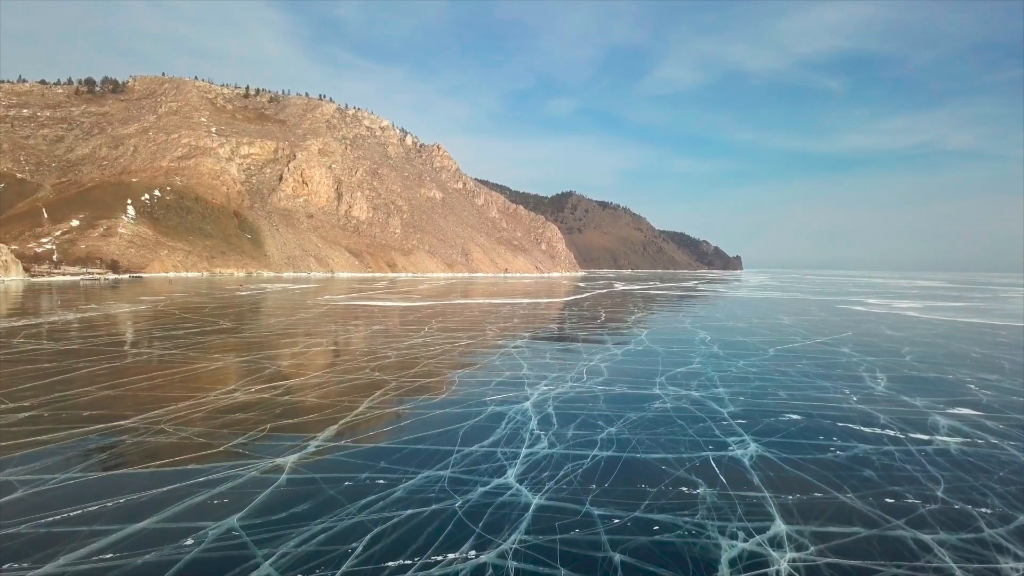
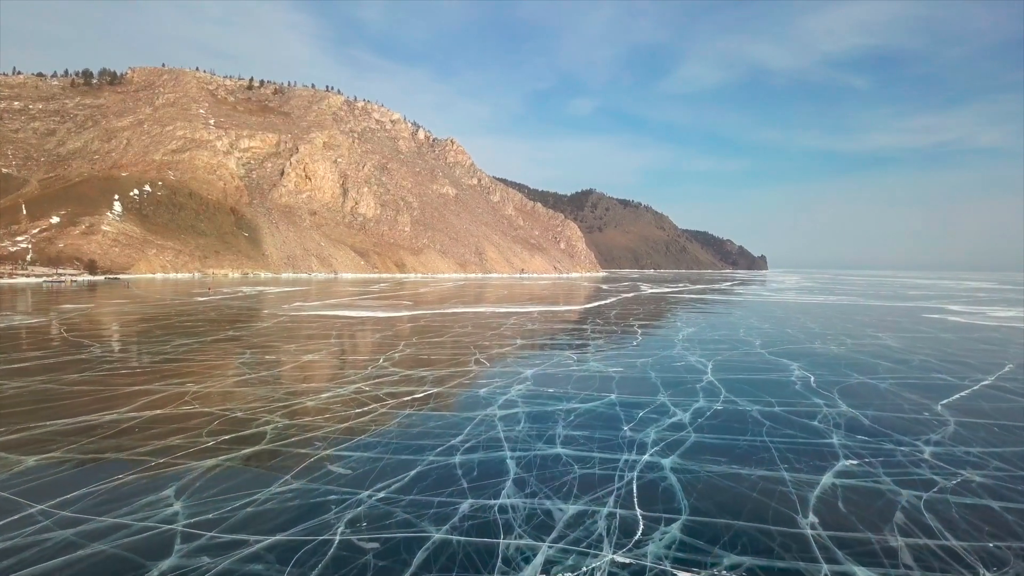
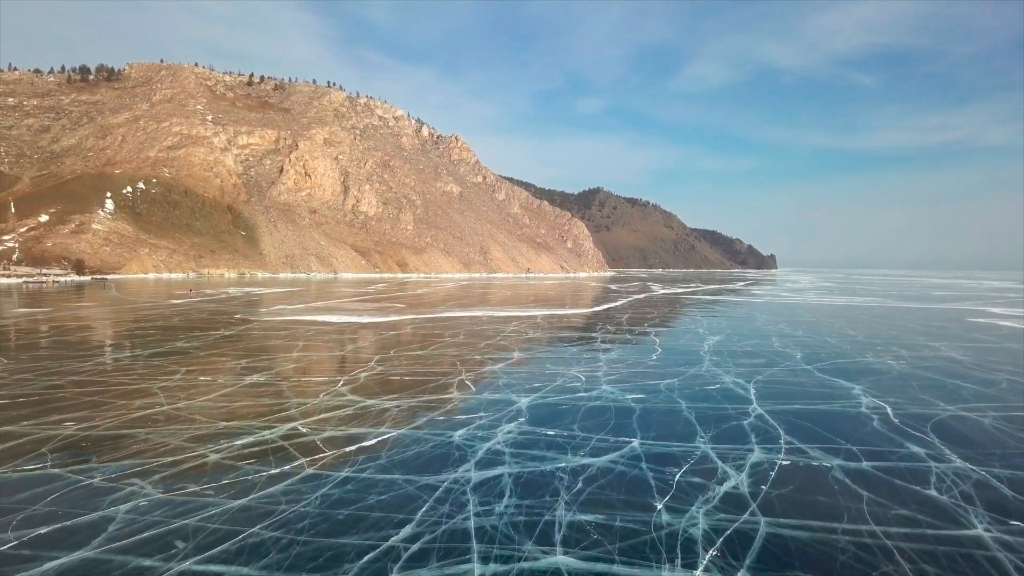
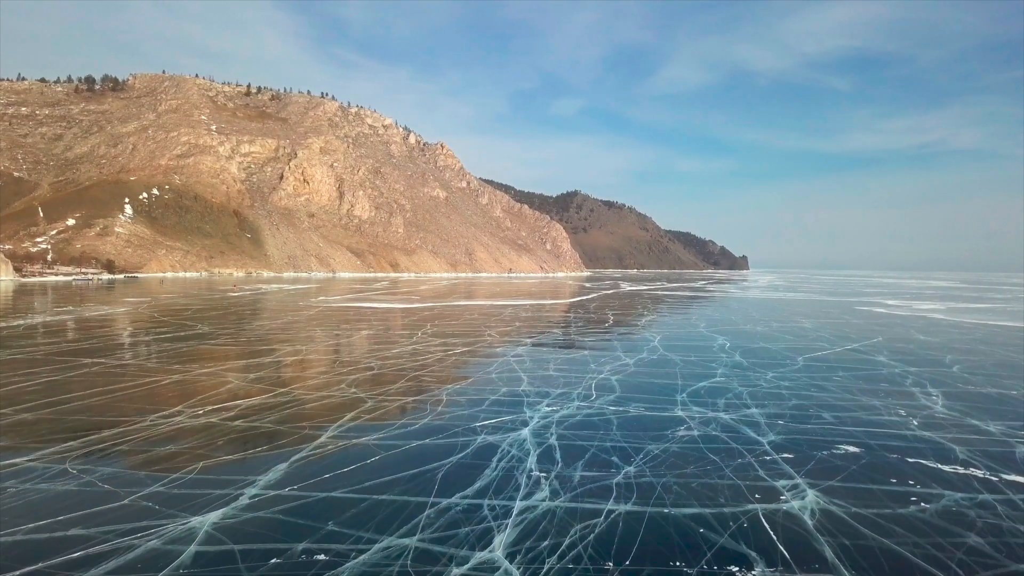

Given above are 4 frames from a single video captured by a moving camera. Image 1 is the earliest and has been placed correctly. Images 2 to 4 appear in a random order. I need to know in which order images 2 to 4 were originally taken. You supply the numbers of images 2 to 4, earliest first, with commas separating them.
4, 2, 3
